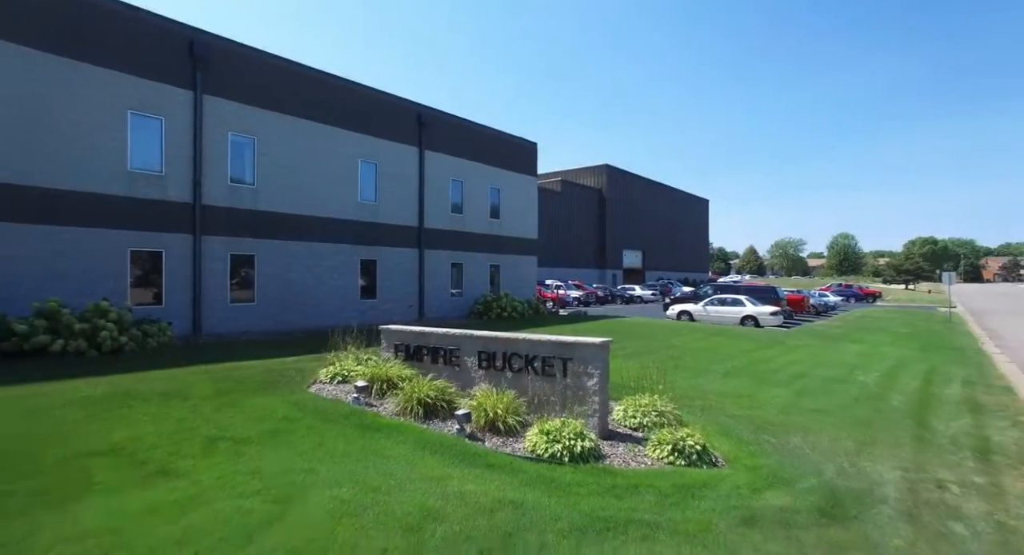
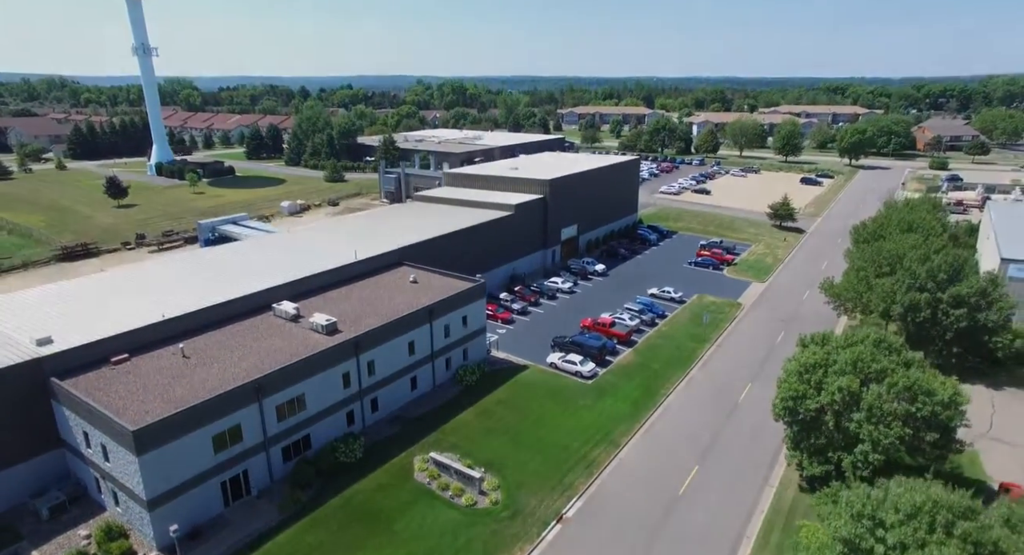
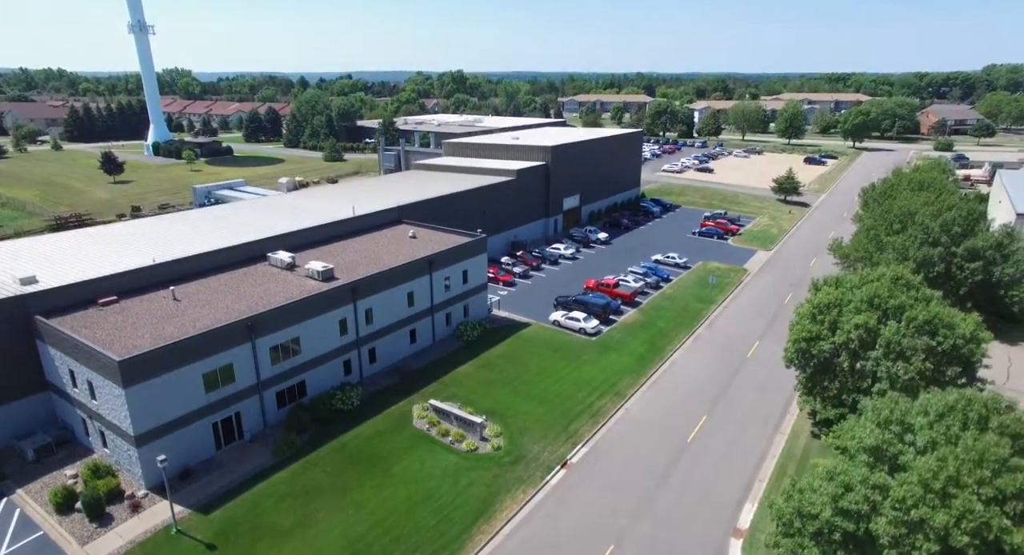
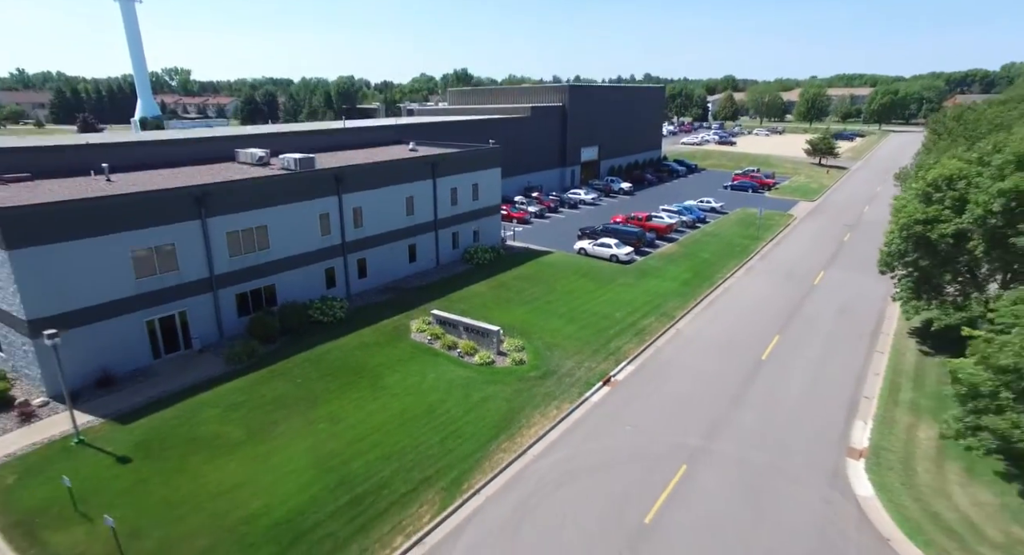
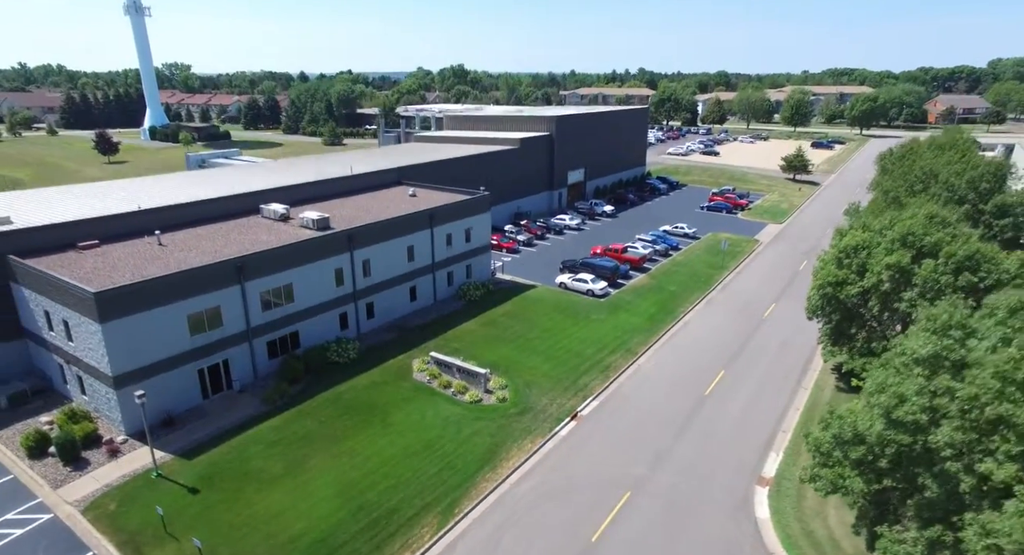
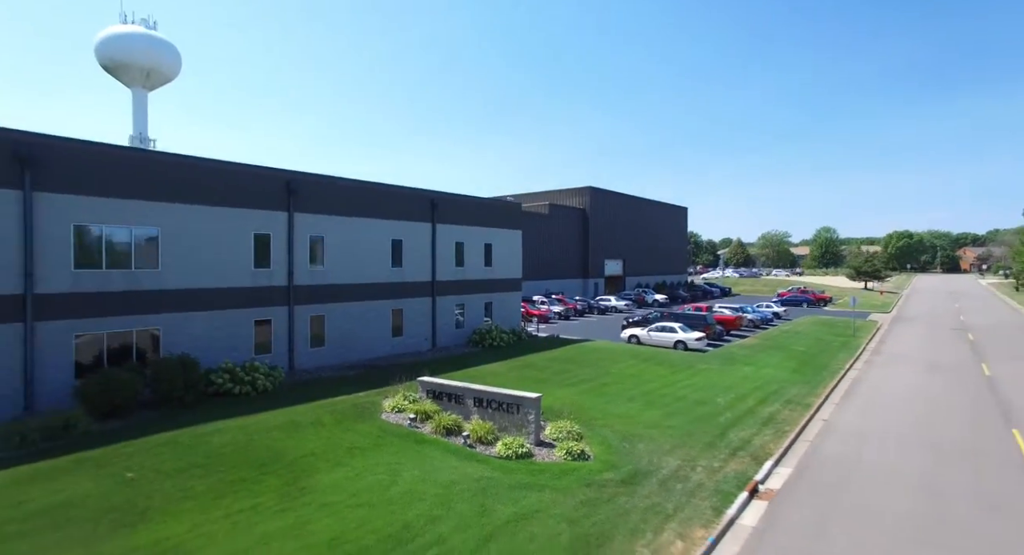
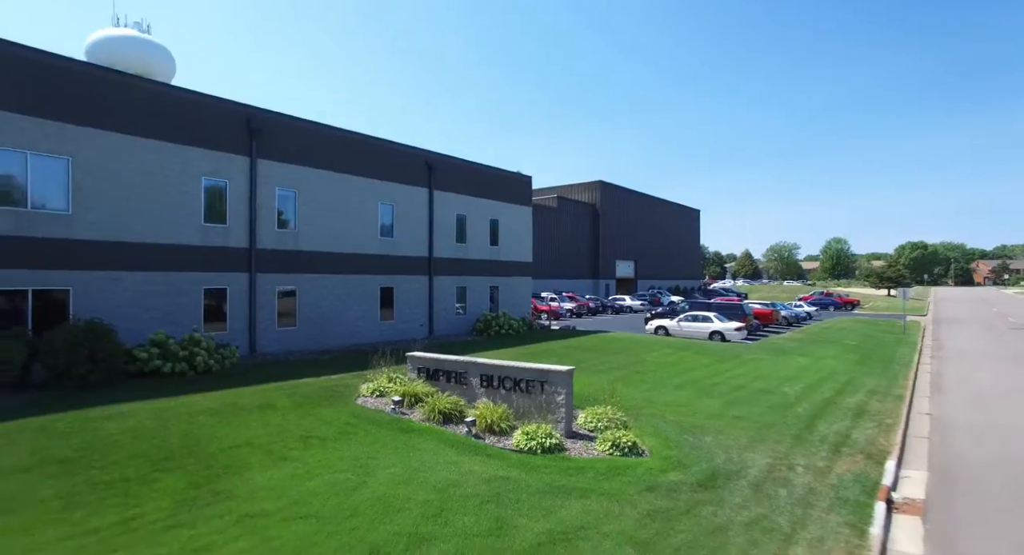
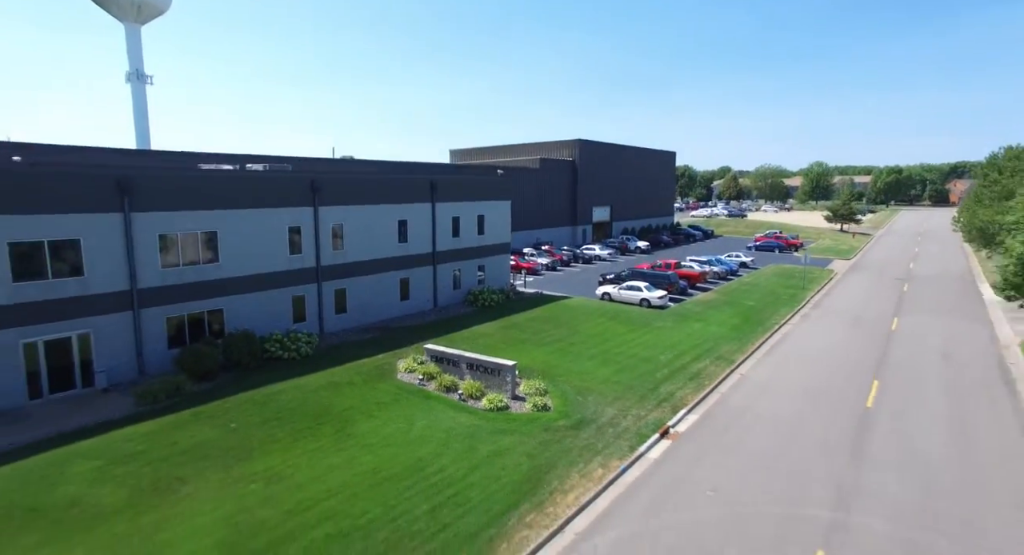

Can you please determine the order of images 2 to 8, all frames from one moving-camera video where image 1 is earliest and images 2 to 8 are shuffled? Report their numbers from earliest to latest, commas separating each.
7, 6, 8, 4, 5, 3, 2
